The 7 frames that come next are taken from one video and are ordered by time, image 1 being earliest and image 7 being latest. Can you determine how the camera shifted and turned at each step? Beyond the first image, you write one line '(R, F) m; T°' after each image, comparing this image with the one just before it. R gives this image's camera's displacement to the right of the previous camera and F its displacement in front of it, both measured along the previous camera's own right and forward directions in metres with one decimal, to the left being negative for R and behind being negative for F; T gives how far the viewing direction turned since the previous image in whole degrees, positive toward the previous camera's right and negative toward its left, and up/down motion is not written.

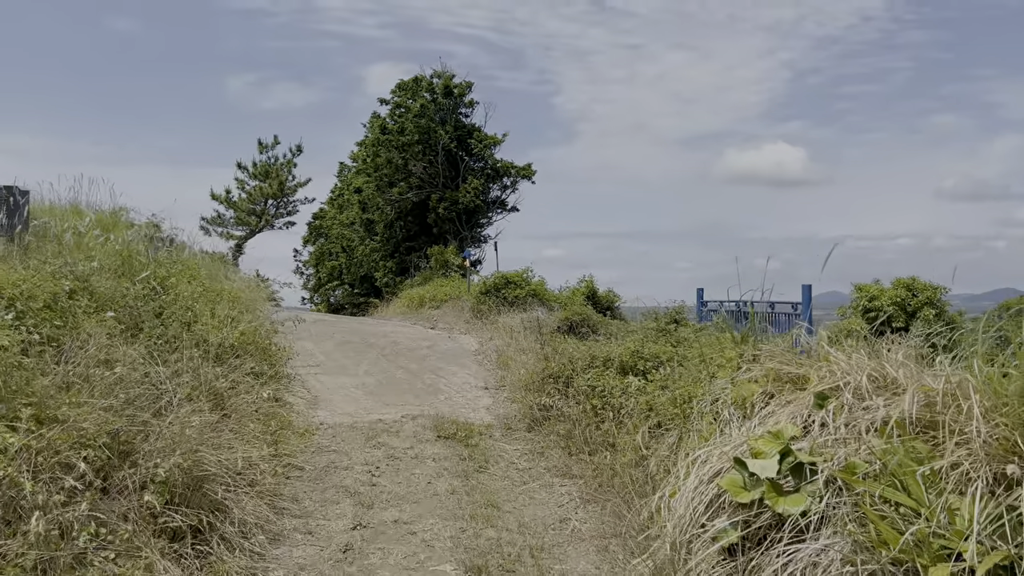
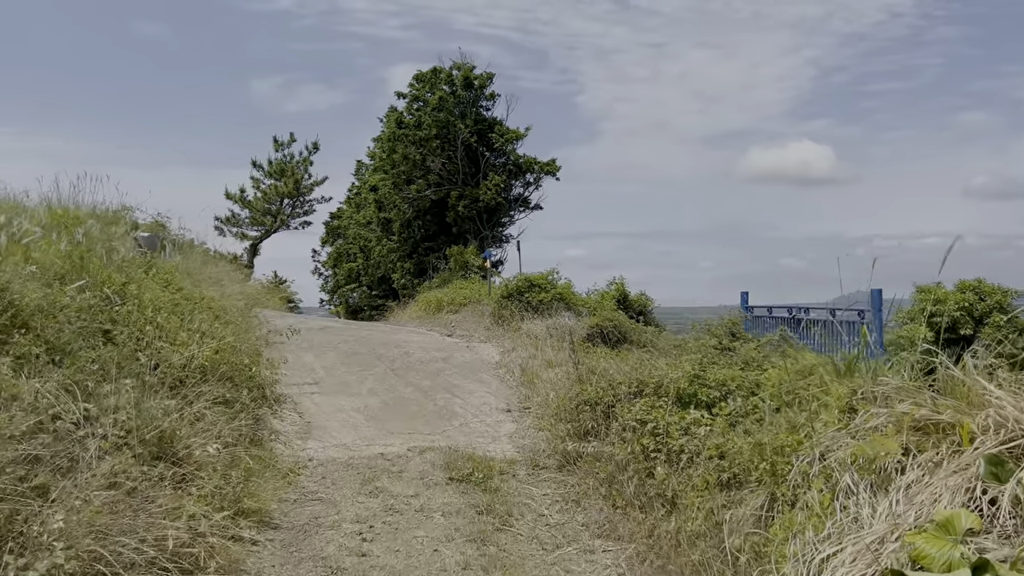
(0.0, +1.0) m; -2°
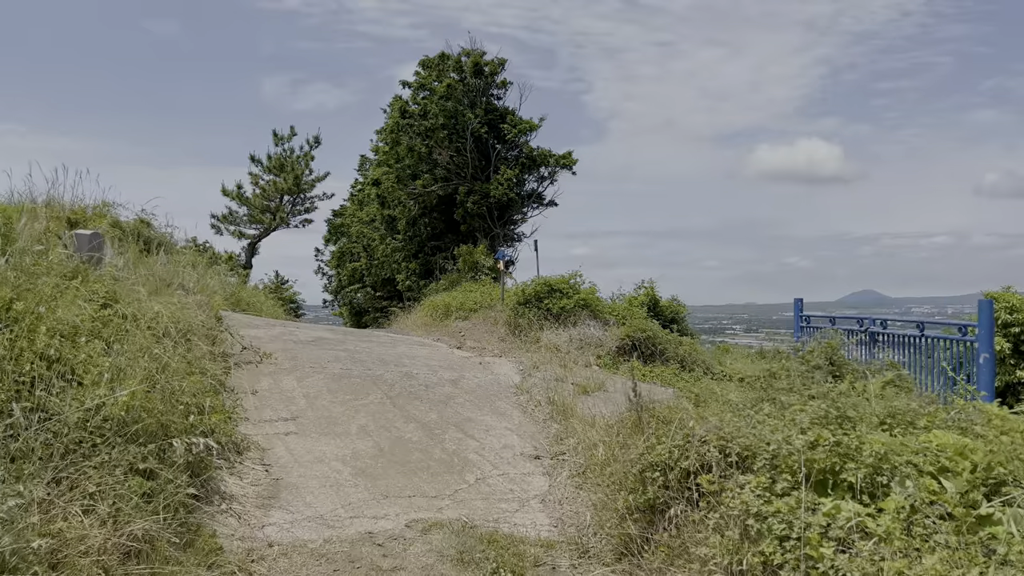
(-0.1, +1.3) m; 0°
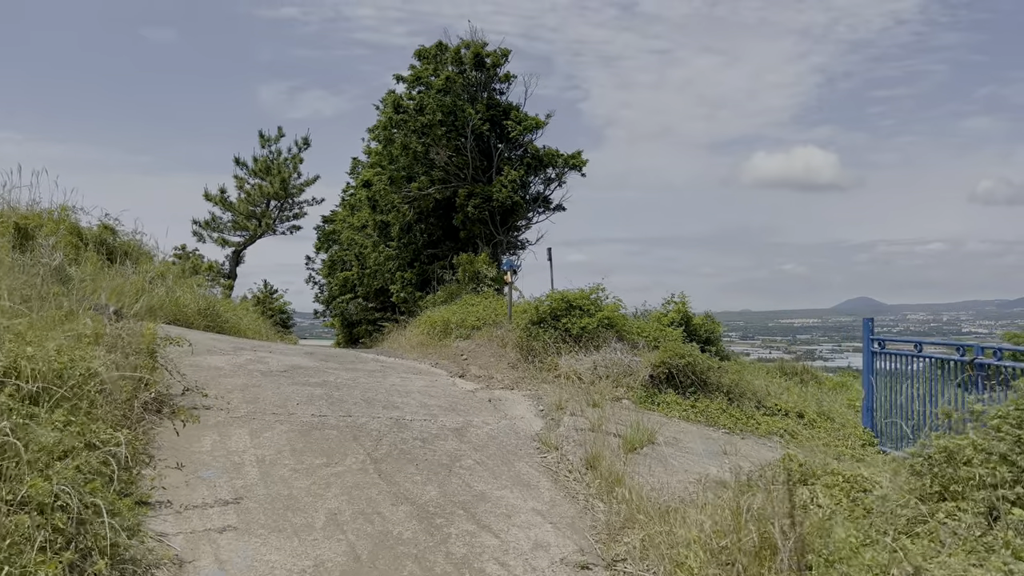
(-0.2, +1.5) m; 0°
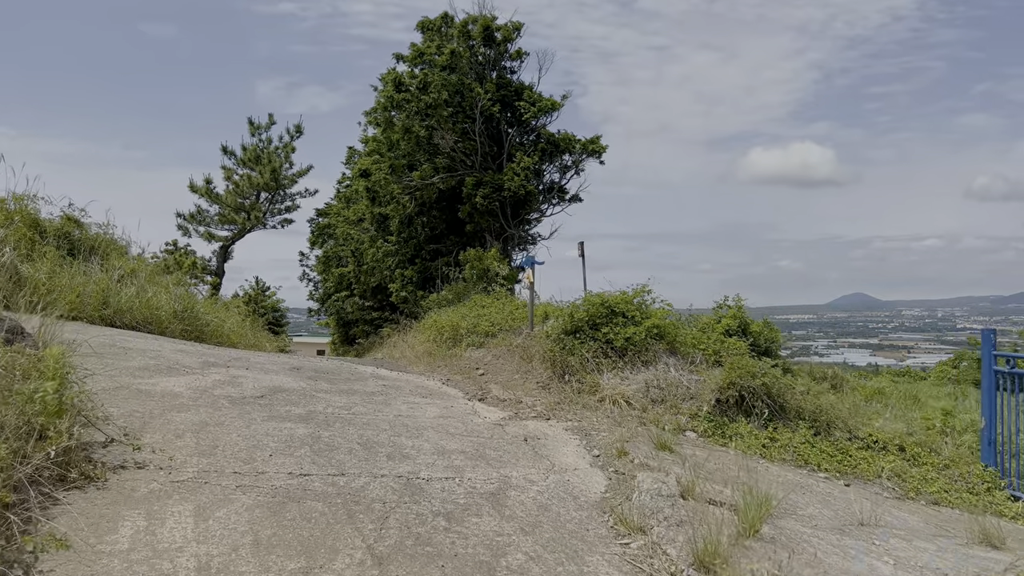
(-0.3, +1.5) m; 0°
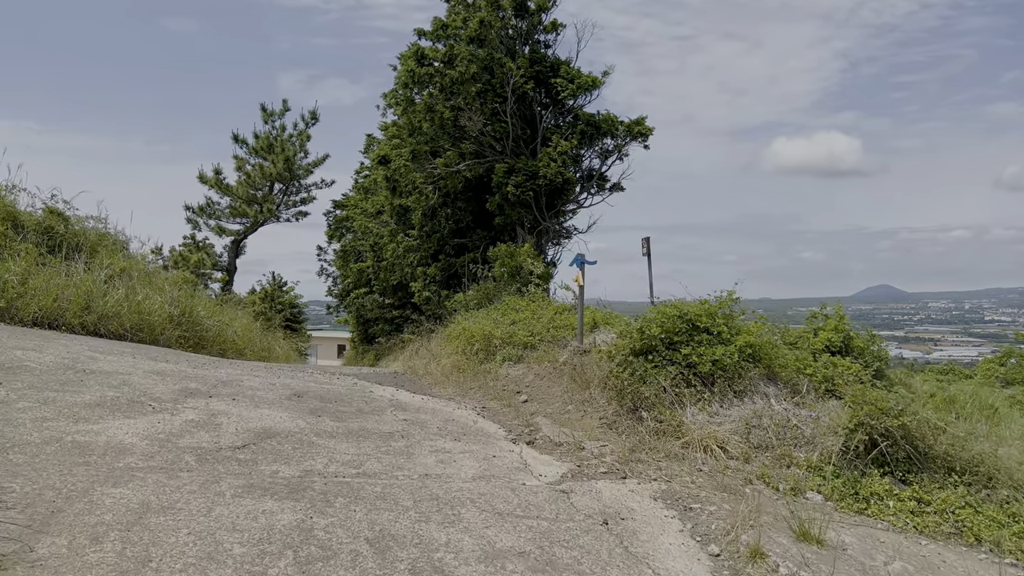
(-0.2, +1.4) m; -1°
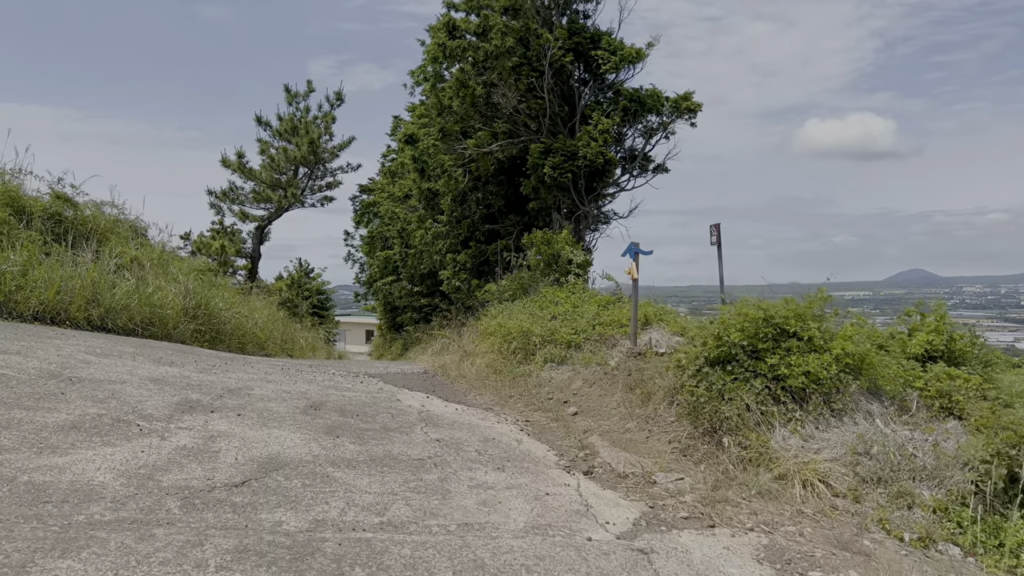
(-0.1, +0.8) m; -2°
